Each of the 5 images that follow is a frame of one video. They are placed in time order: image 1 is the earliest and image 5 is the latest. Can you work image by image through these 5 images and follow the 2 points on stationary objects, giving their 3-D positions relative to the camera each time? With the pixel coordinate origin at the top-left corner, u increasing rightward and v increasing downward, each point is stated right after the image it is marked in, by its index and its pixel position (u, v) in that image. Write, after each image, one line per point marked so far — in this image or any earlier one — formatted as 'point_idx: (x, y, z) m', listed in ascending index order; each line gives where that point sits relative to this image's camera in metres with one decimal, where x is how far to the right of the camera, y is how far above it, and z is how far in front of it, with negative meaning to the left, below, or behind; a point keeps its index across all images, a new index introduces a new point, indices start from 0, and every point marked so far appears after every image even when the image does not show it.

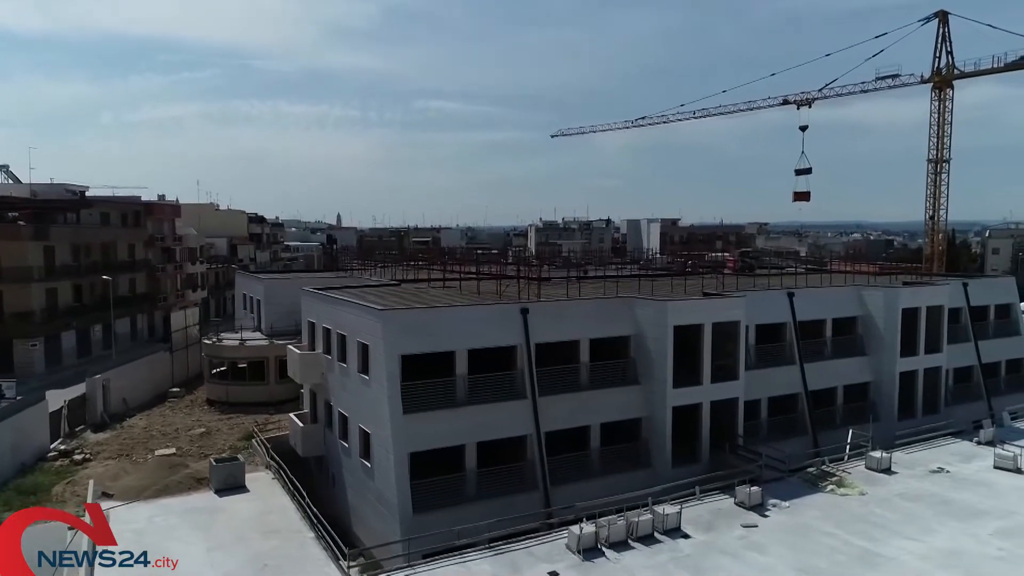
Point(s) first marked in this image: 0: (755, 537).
0: (+6.5, -6.7, +19.2) m
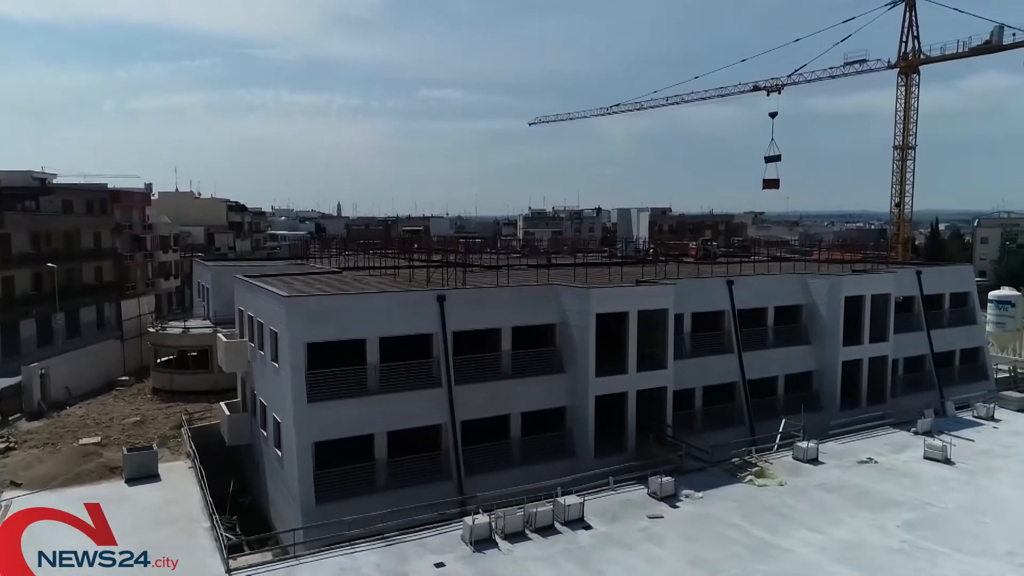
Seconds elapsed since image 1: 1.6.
0: (+3.8, -6.3, +18.8) m
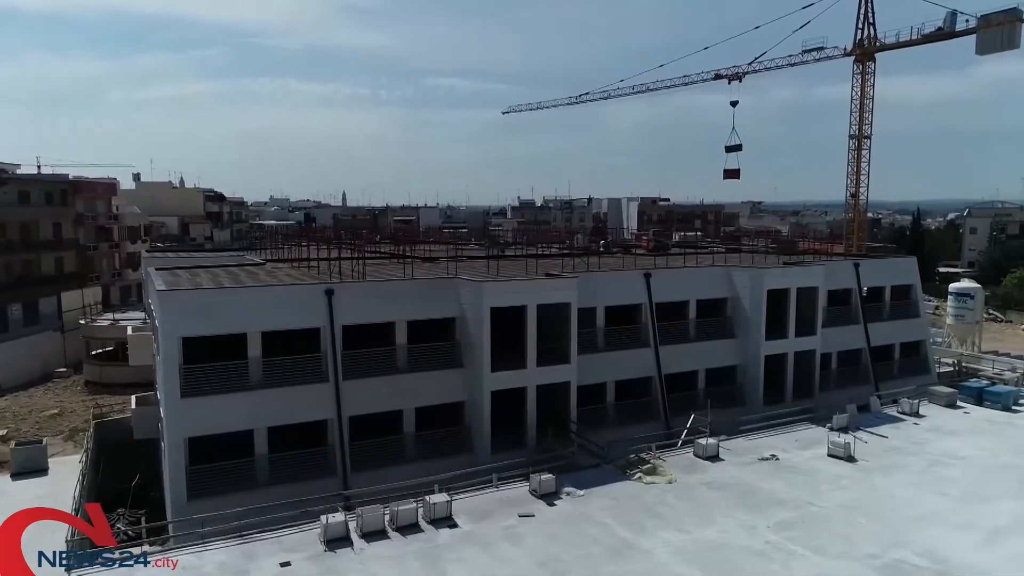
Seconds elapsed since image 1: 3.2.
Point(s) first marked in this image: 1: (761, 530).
0: (+0.2, -6.2, +18.5) m
1: (+6.4, -6.2, +18.3) m
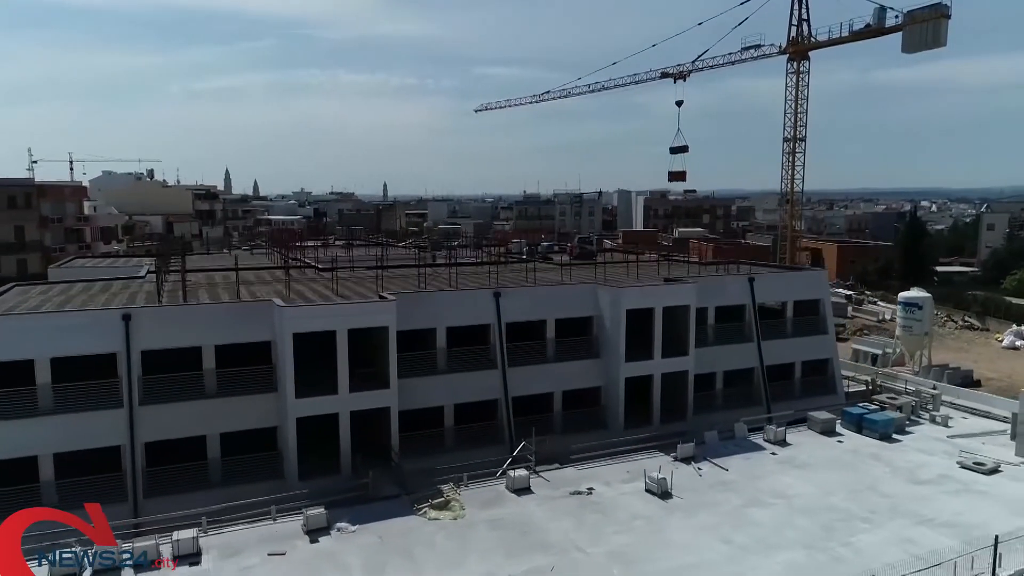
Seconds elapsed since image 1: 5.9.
0: (-6.4, -7.1, +18.1) m
1: (-0.3, -7.1, +17.5) m
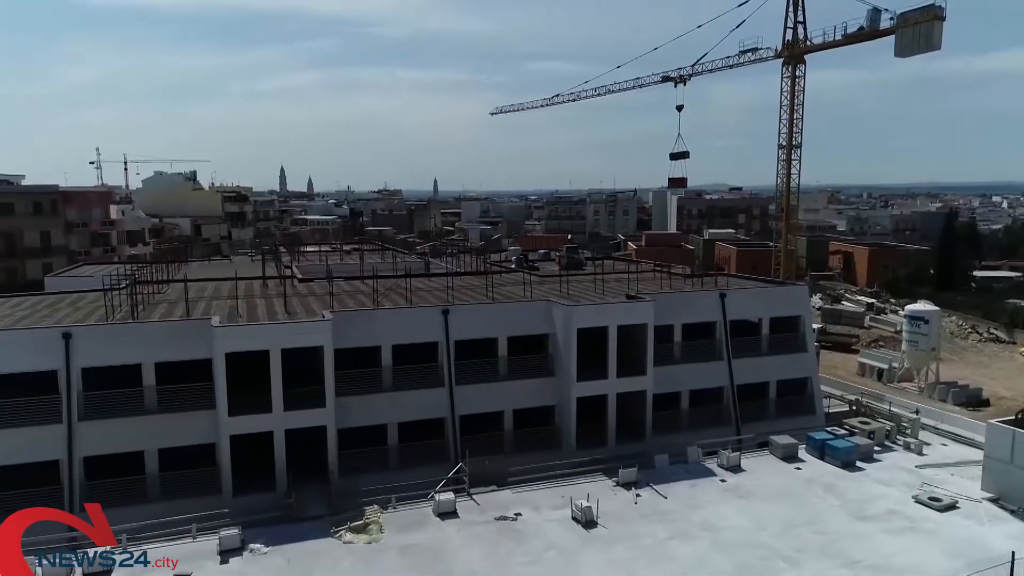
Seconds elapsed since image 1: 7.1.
0: (-9.1, -7.8, +18.5) m
1: (-3.0, -7.9, +17.4) m
